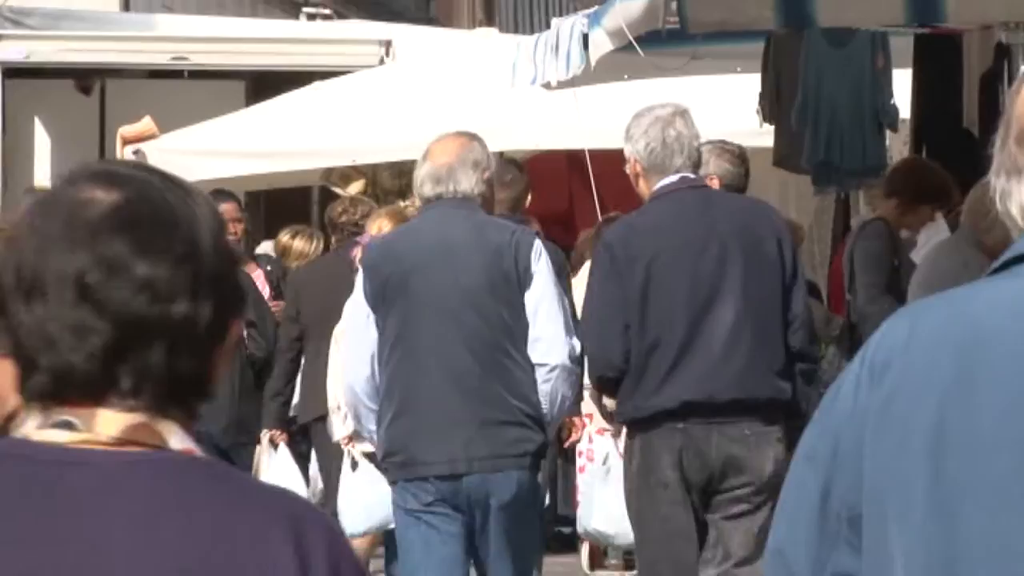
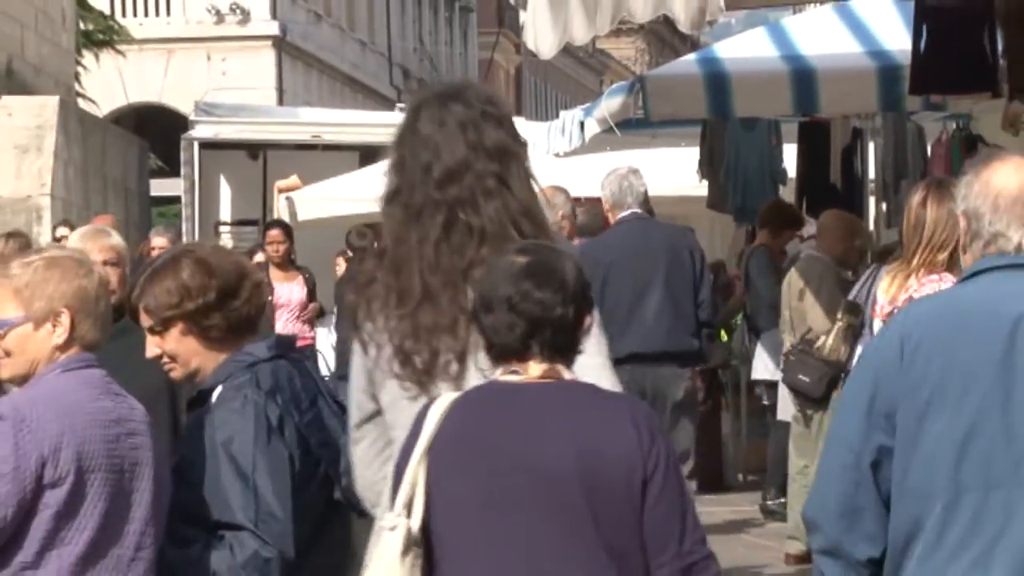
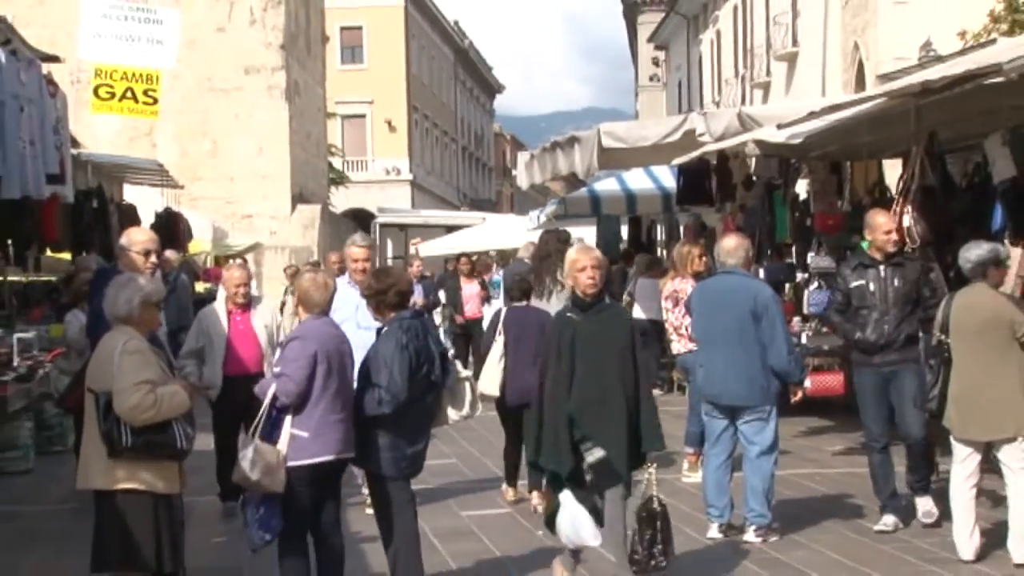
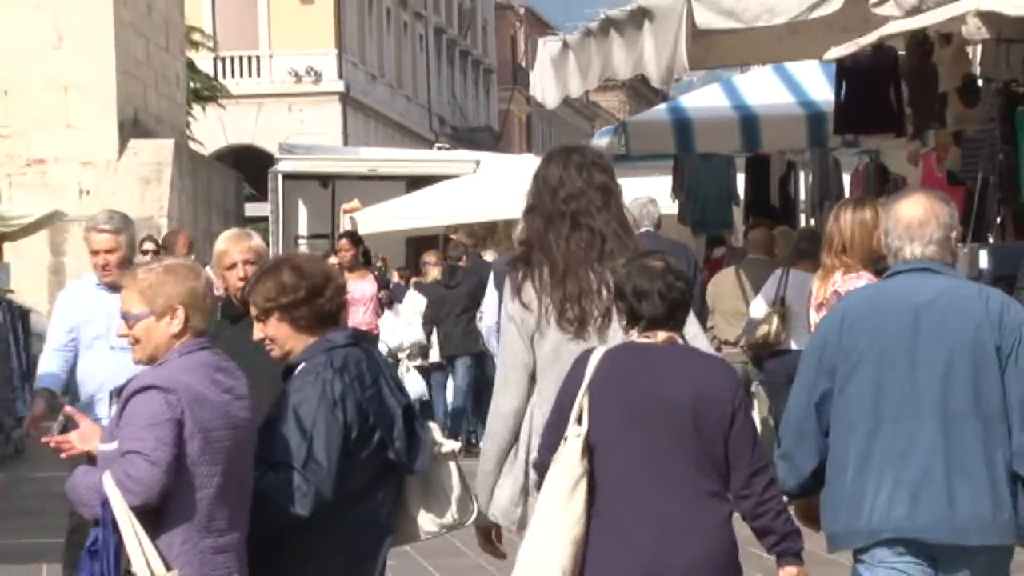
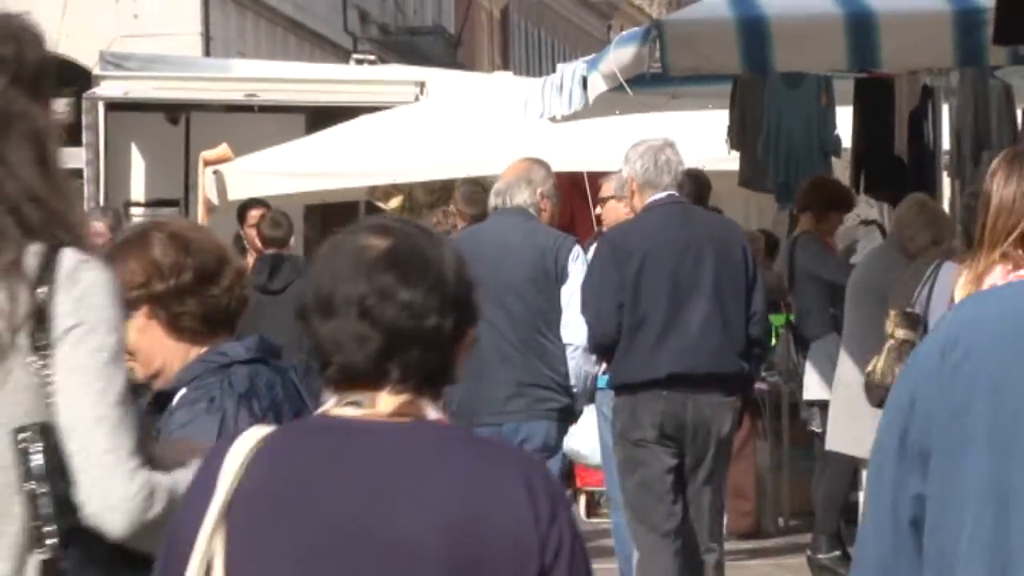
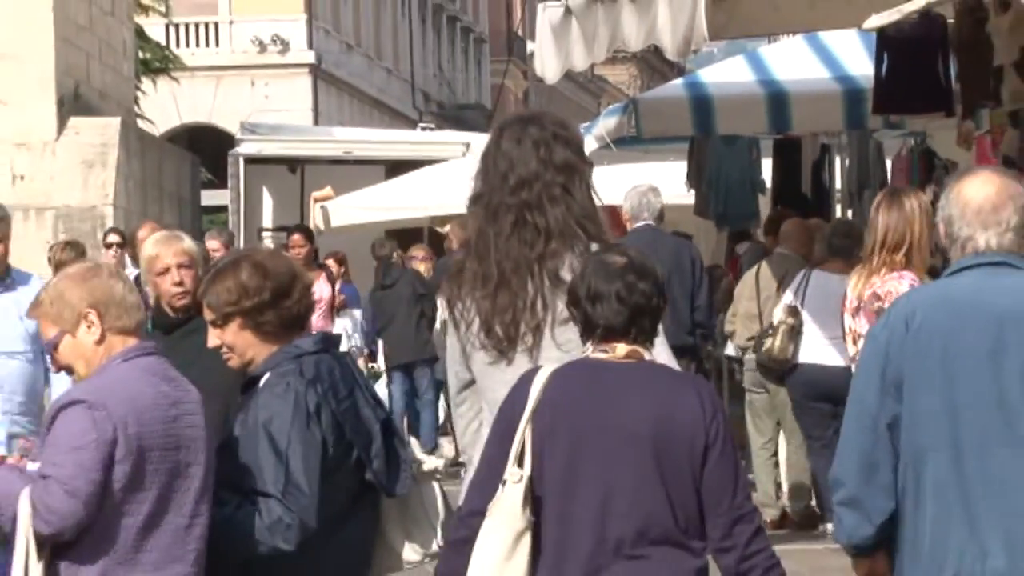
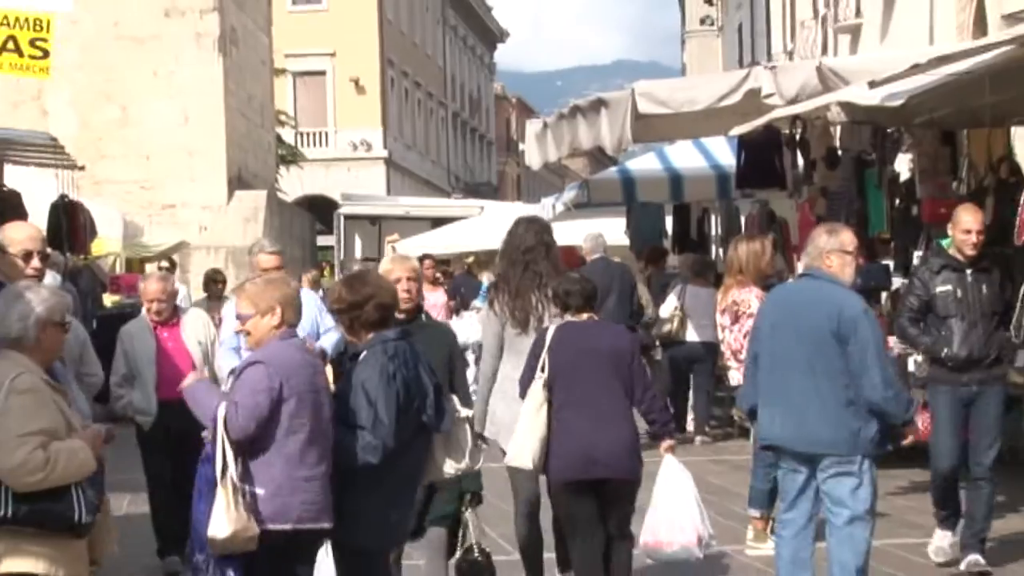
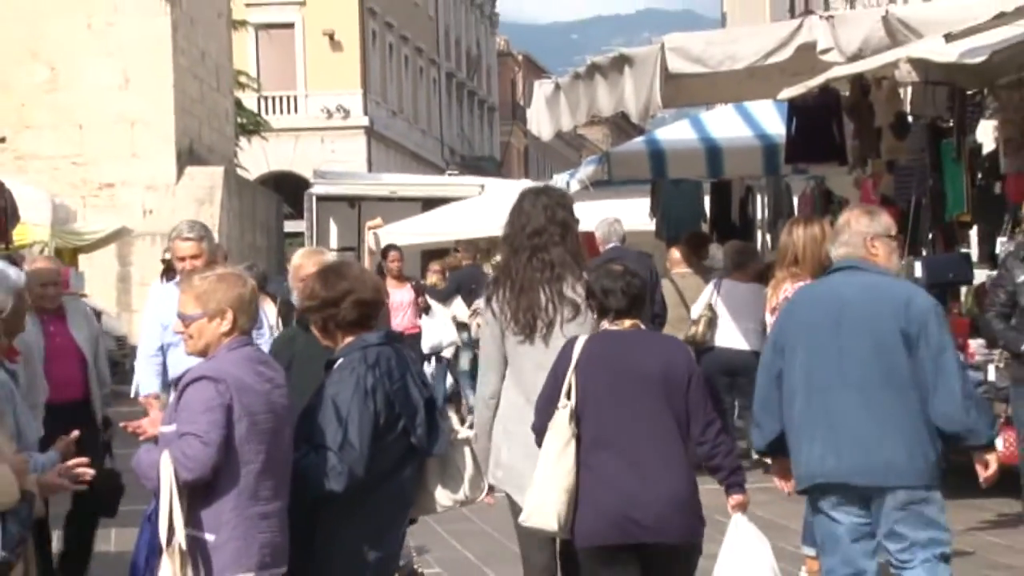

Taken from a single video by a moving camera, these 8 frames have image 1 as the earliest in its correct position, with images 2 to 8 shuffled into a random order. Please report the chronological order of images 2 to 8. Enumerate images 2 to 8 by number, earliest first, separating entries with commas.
5, 2, 6, 4, 8, 7, 3
